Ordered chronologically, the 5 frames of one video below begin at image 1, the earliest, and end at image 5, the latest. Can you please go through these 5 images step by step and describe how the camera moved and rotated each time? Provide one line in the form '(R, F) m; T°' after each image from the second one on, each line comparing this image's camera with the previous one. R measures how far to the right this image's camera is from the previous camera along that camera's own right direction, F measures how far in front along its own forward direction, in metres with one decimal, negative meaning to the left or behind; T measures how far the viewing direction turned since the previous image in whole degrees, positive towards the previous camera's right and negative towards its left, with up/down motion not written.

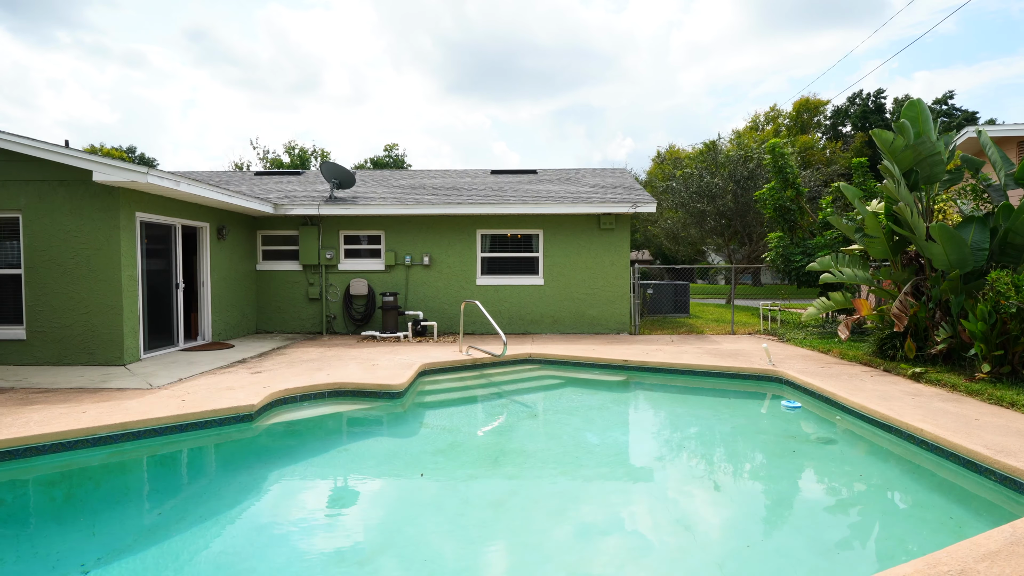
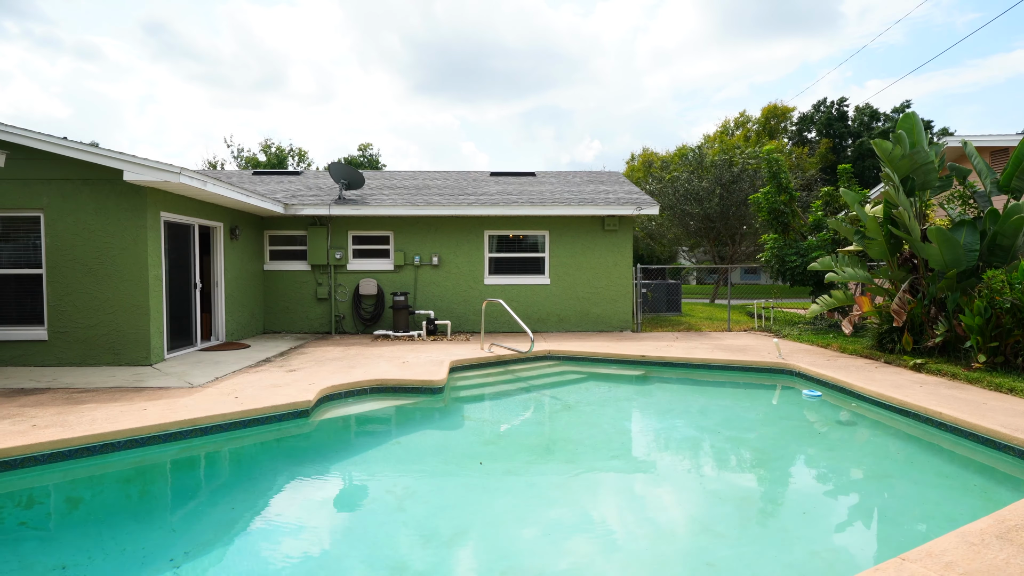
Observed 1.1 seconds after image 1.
(-0.7, -0.2) m; +3°
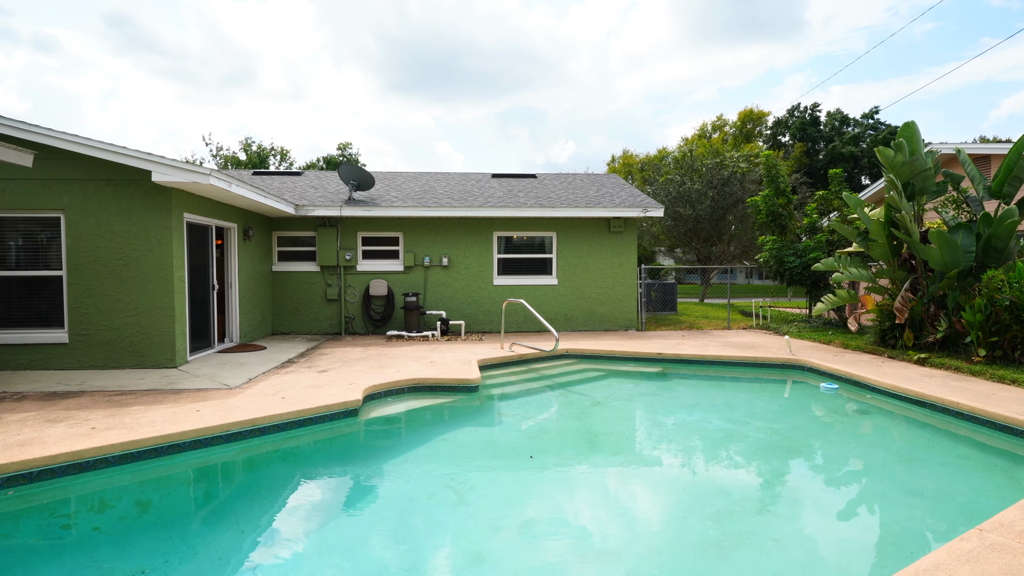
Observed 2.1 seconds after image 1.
(-0.6, -0.1) m; +2°
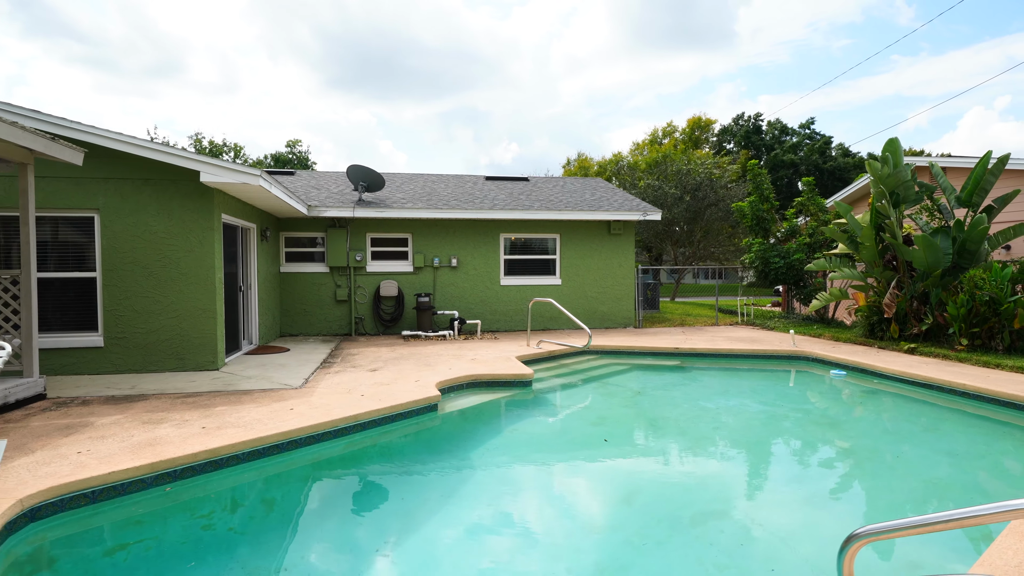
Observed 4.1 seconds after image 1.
(-1.2, -0.2) m; +6°
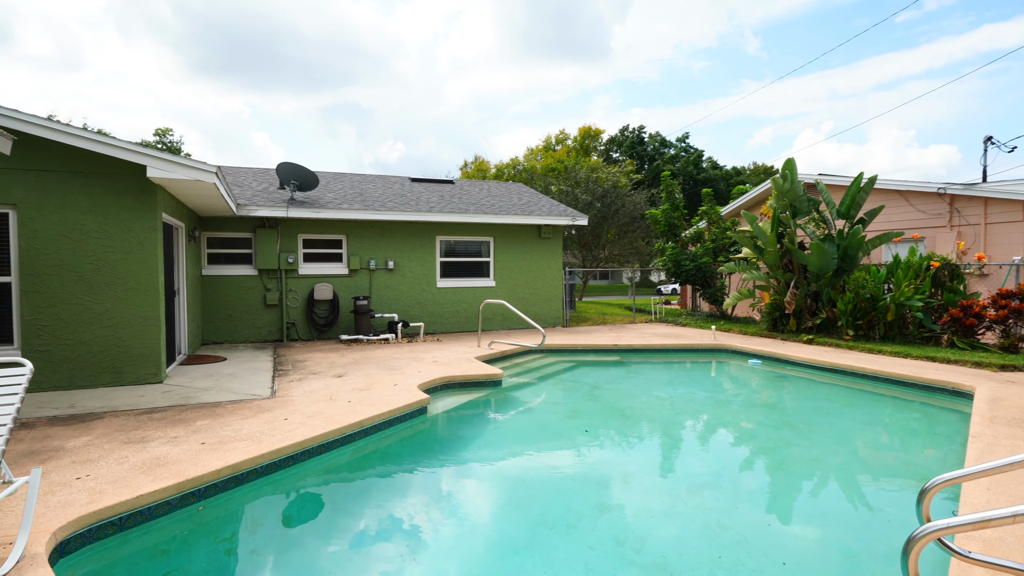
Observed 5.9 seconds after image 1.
(-1.0, -0.2) m; +12°
